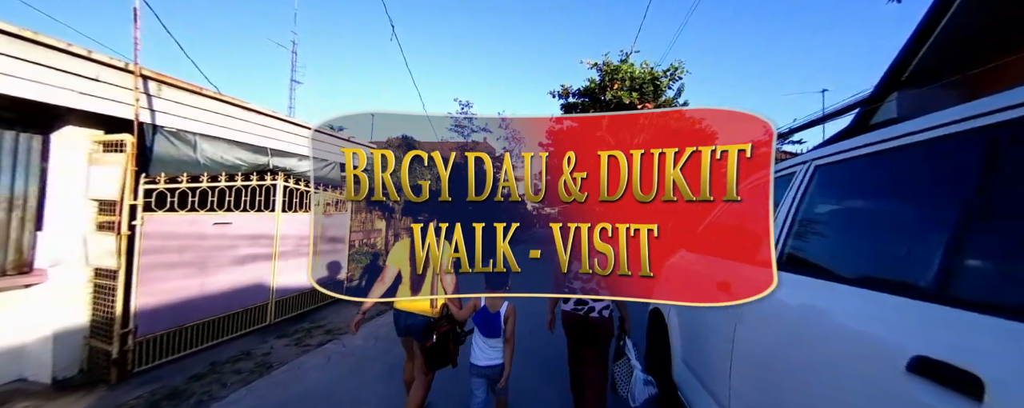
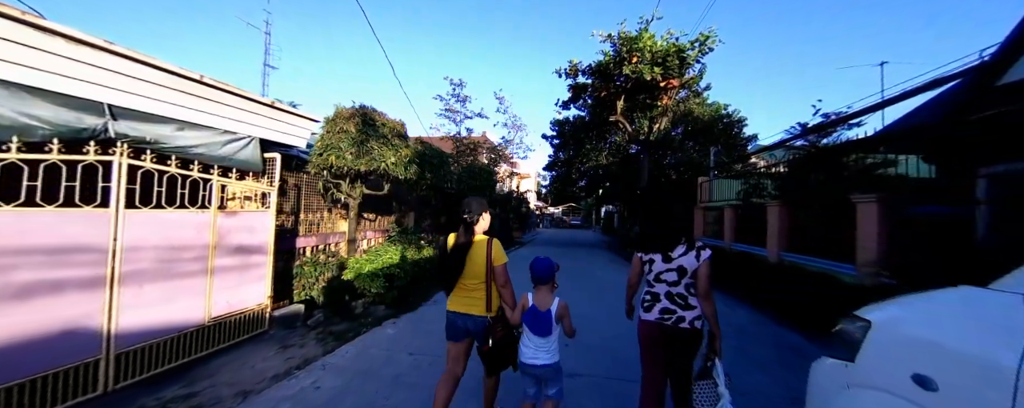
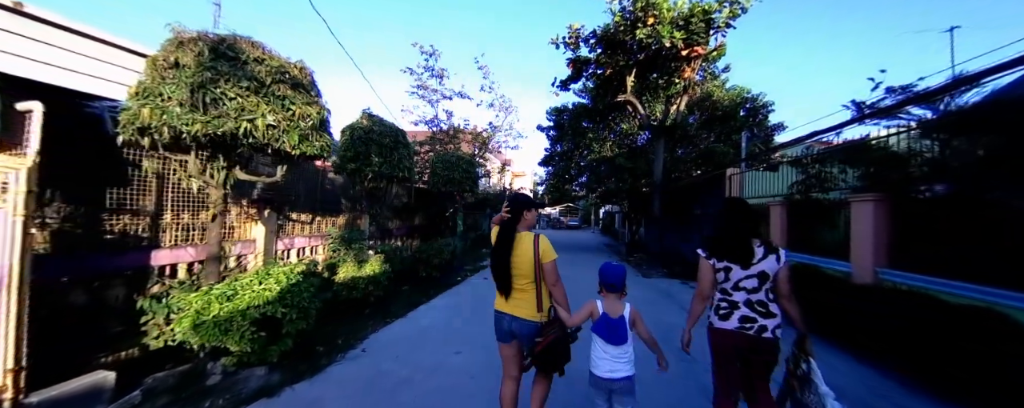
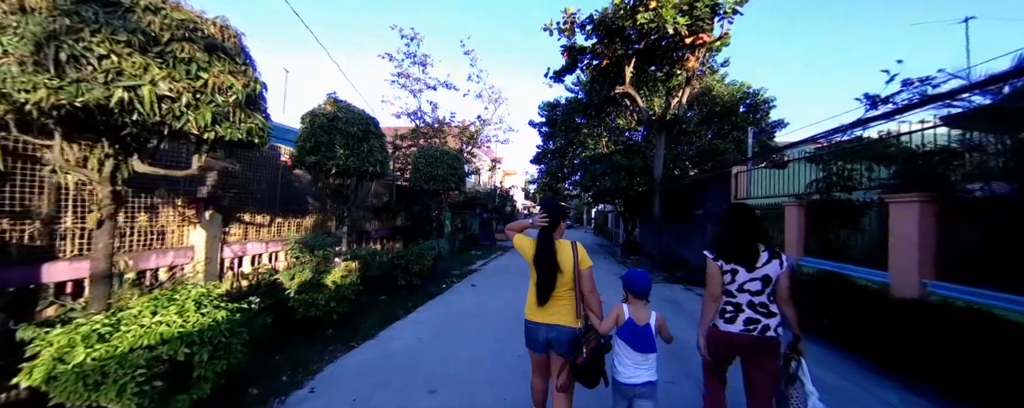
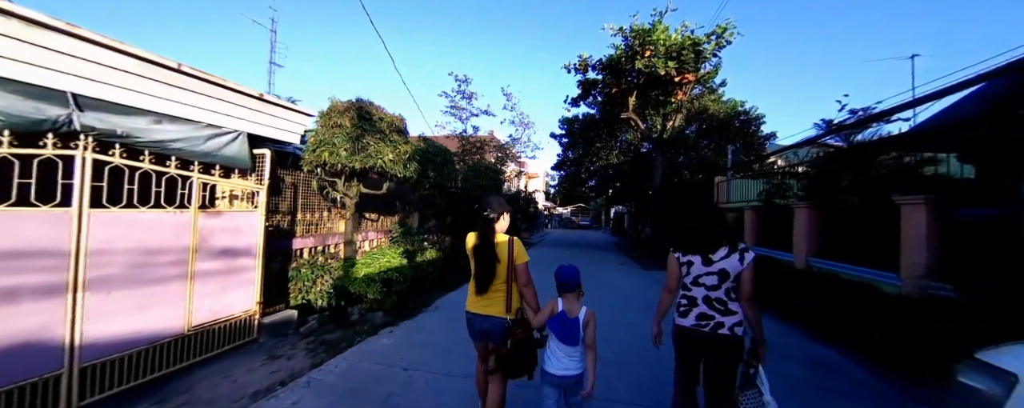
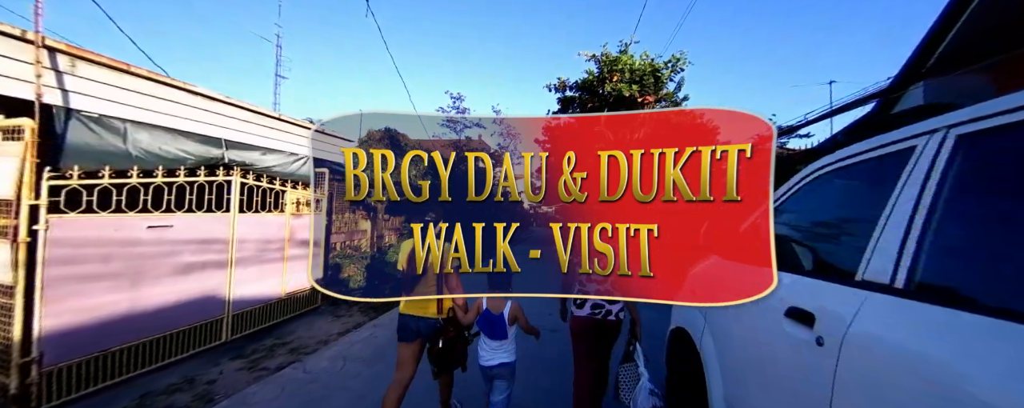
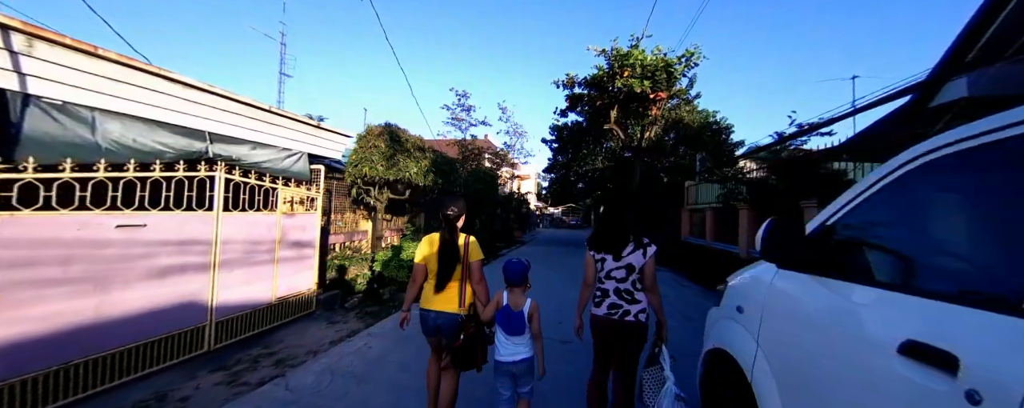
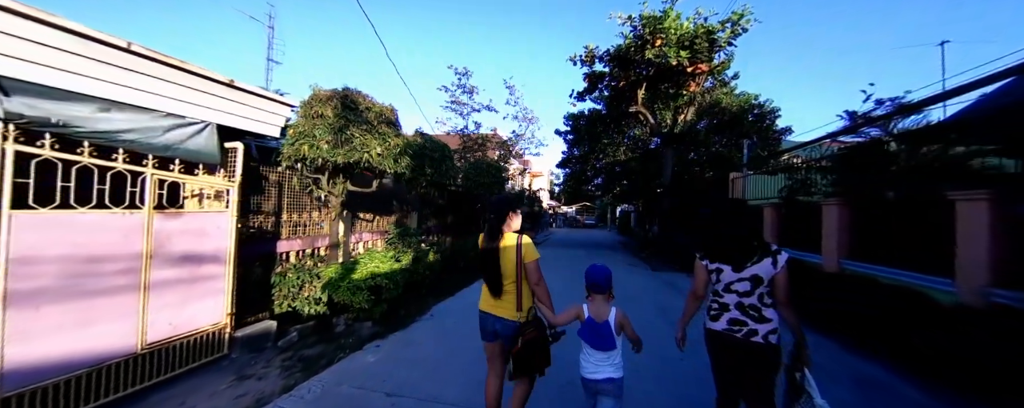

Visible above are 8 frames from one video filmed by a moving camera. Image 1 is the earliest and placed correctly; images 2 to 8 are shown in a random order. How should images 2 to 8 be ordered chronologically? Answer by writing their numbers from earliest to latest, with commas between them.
6, 7, 2, 5, 8, 3, 4
